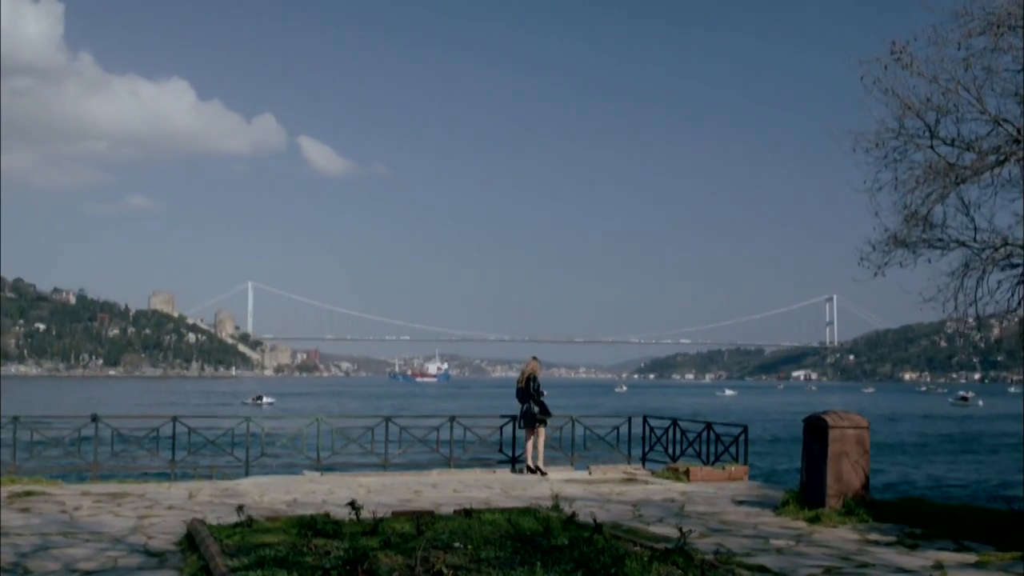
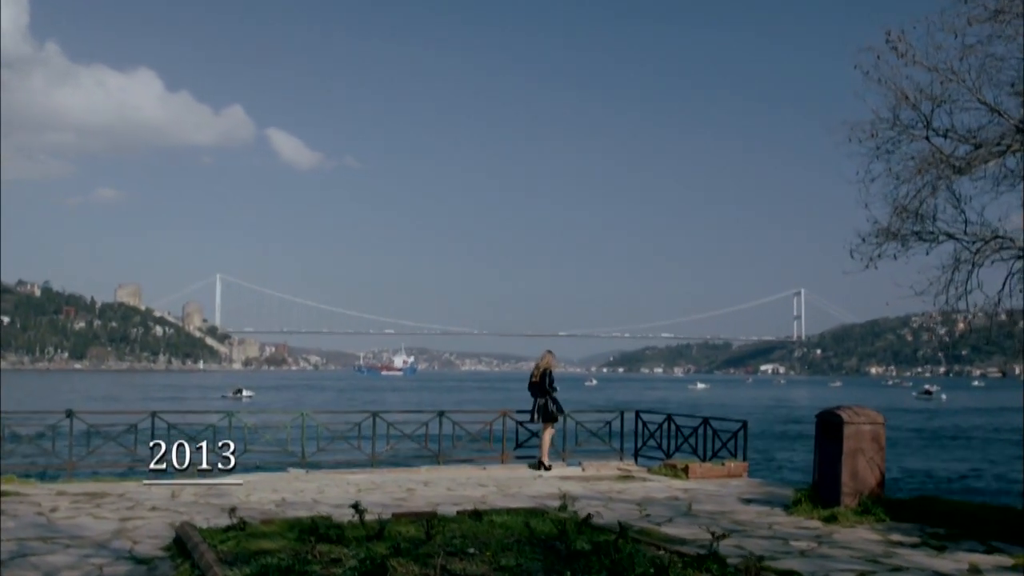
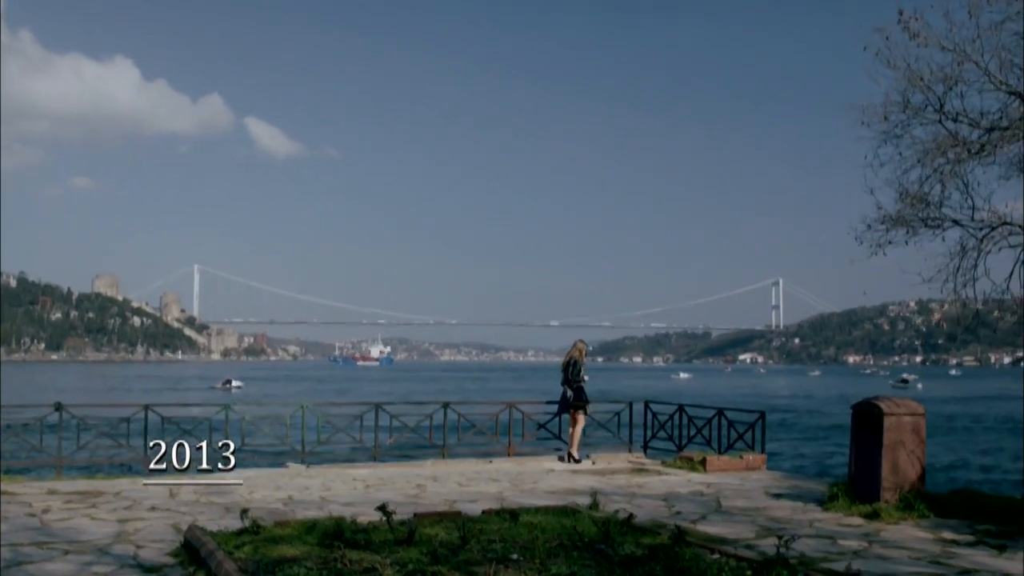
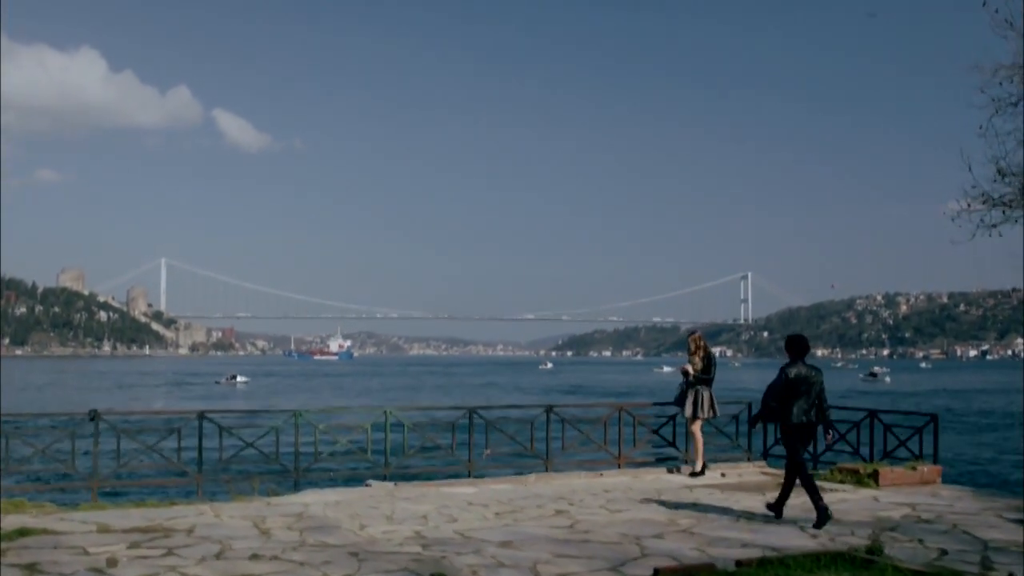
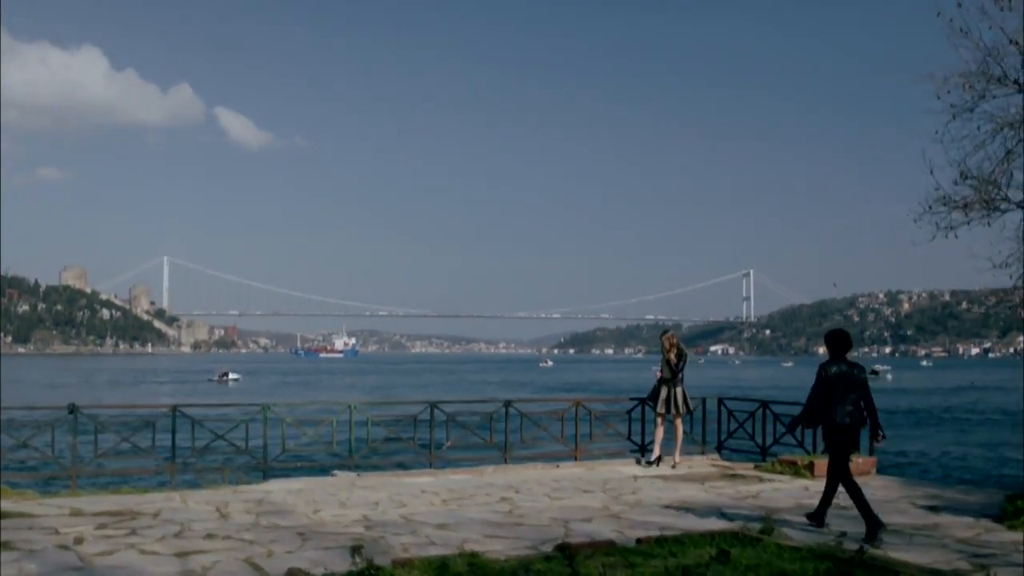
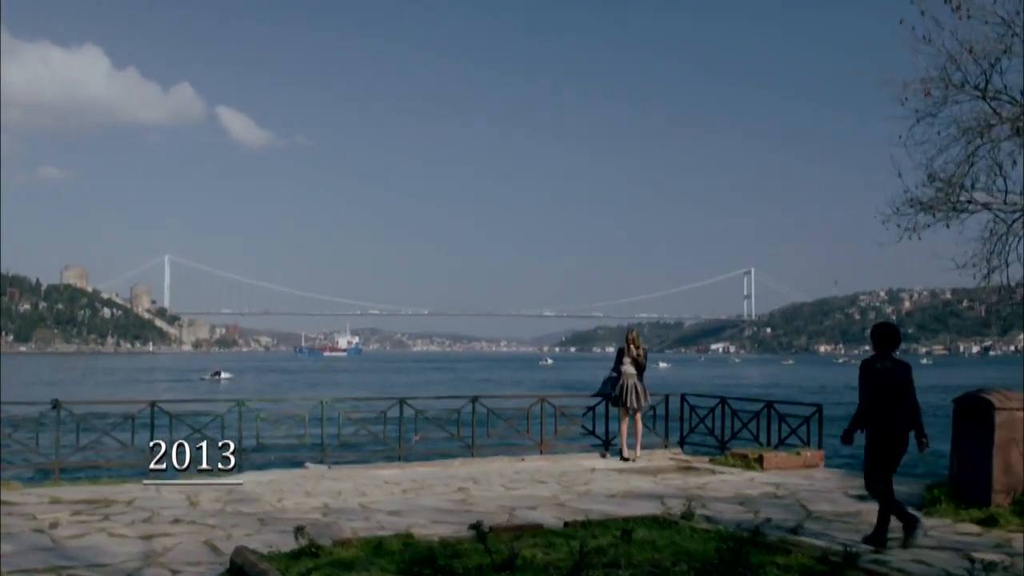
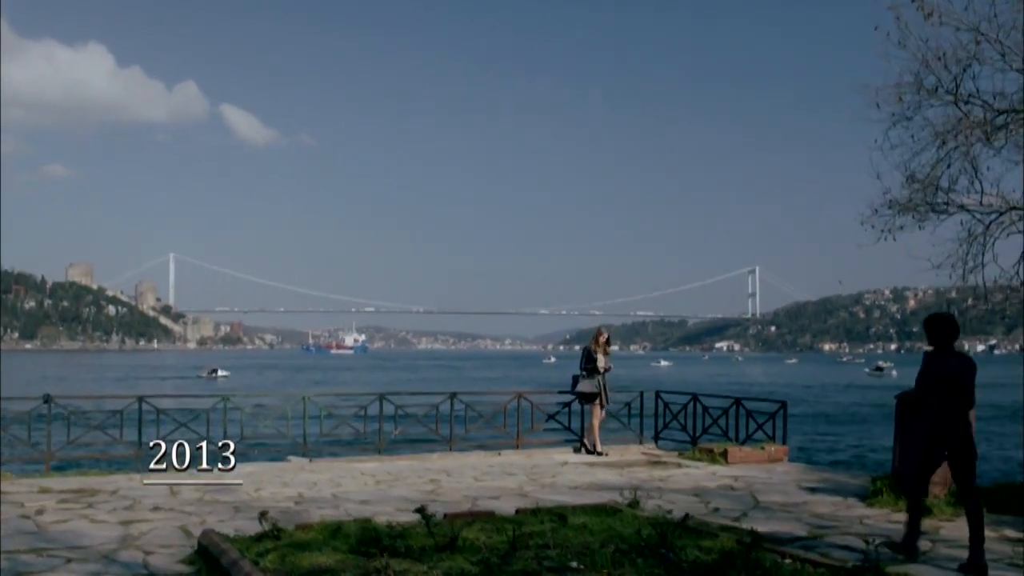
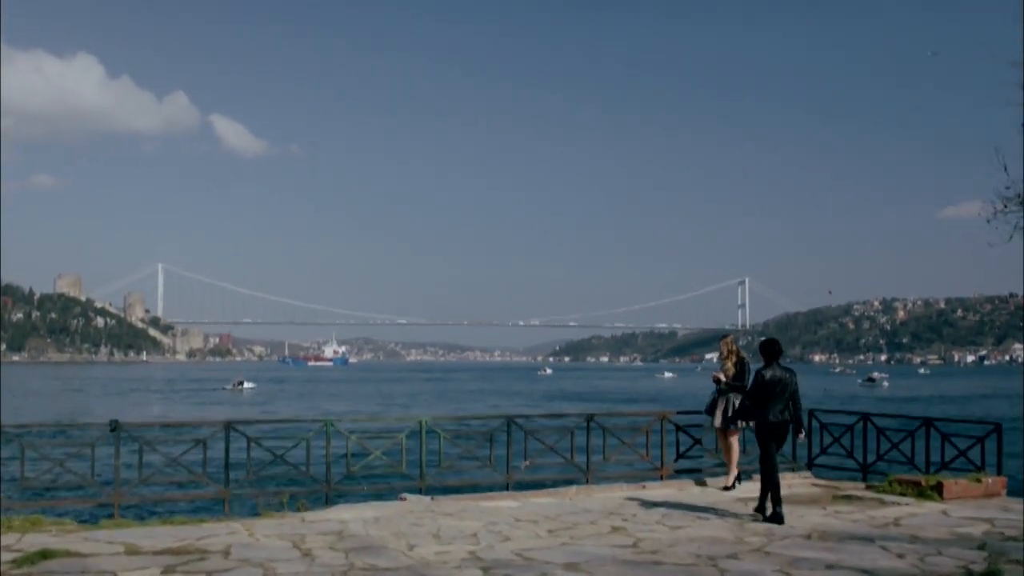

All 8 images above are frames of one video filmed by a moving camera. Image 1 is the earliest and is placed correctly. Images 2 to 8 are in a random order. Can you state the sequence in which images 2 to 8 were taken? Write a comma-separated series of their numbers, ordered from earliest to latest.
2, 3, 7, 6, 5, 4, 8
